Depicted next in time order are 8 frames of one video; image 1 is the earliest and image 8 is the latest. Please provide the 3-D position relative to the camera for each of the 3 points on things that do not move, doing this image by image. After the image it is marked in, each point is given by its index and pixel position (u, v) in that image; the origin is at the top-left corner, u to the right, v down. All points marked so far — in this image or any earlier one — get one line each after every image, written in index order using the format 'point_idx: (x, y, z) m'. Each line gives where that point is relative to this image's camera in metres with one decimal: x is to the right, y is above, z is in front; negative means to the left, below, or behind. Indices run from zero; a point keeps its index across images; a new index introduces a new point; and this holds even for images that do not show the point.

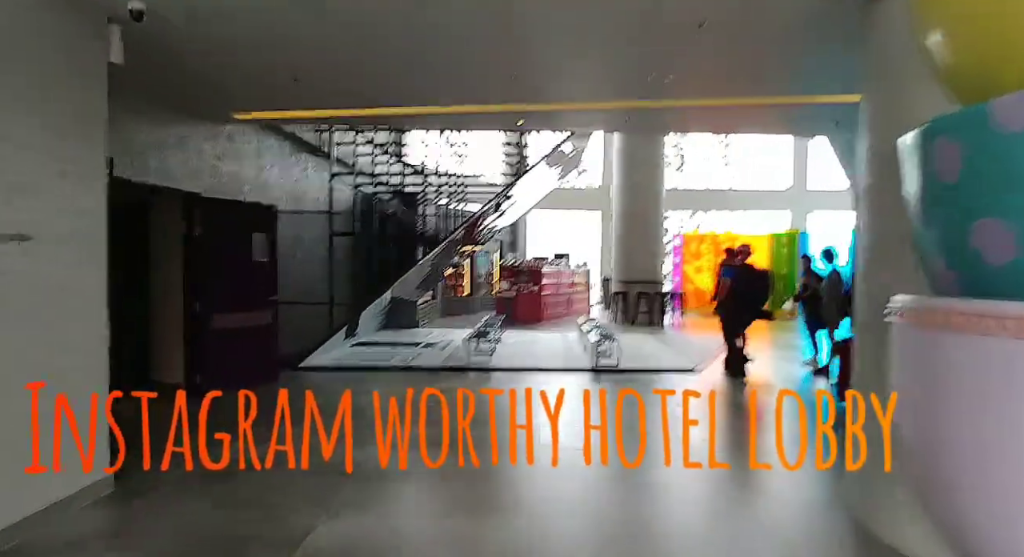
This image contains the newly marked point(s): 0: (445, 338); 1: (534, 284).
0: (-1.1, -1.0, +8.5) m
1: (+0.4, -0.1, +11.0) m
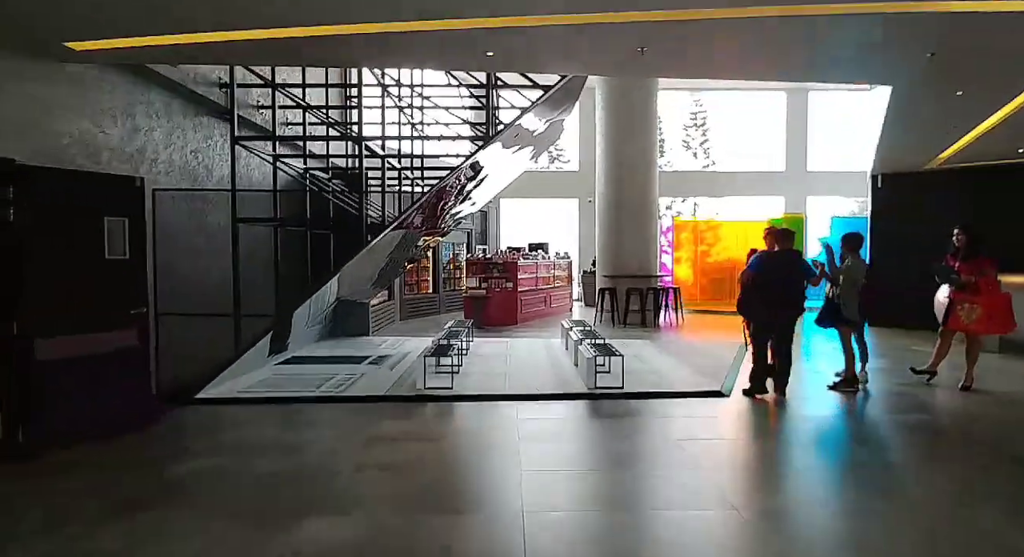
0: (-1.5, -1.0, +6.9) m
1: (-0.1, 0.0, +9.5) m
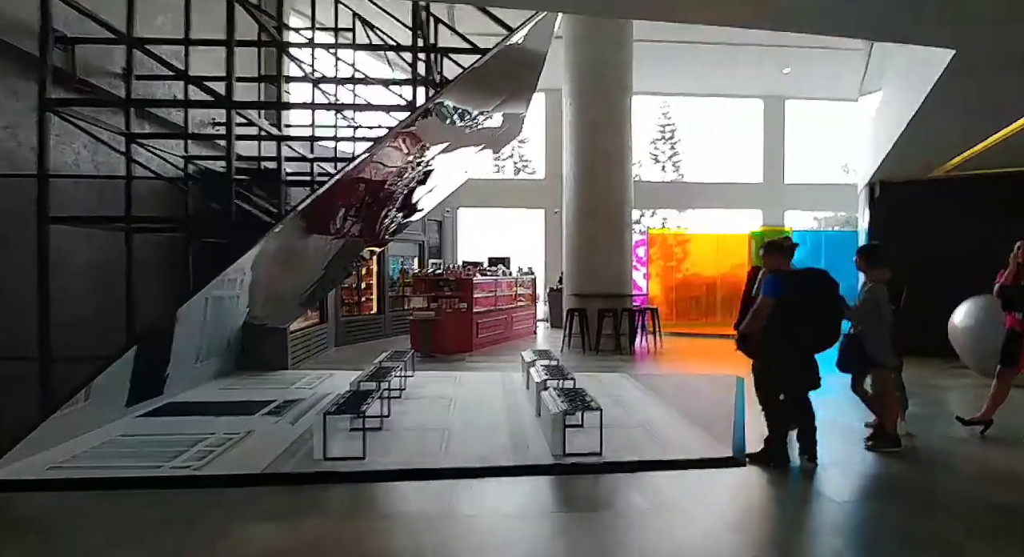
0: (-2.0, -1.2, +5.4) m
1: (-0.8, -0.3, +8.1) m
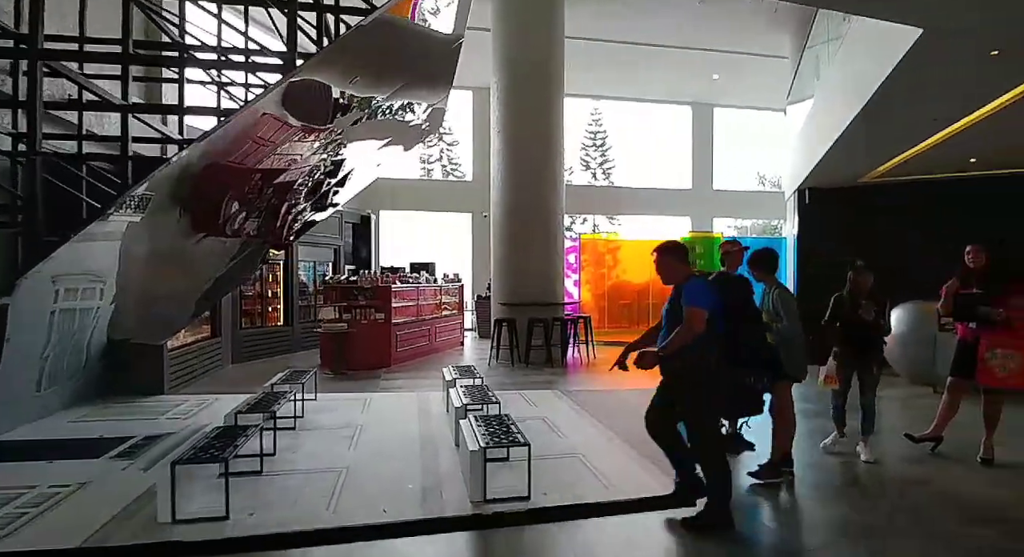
0: (-2.7, -1.2, +4.5) m
1: (-1.9, -0.4, +7.3) m
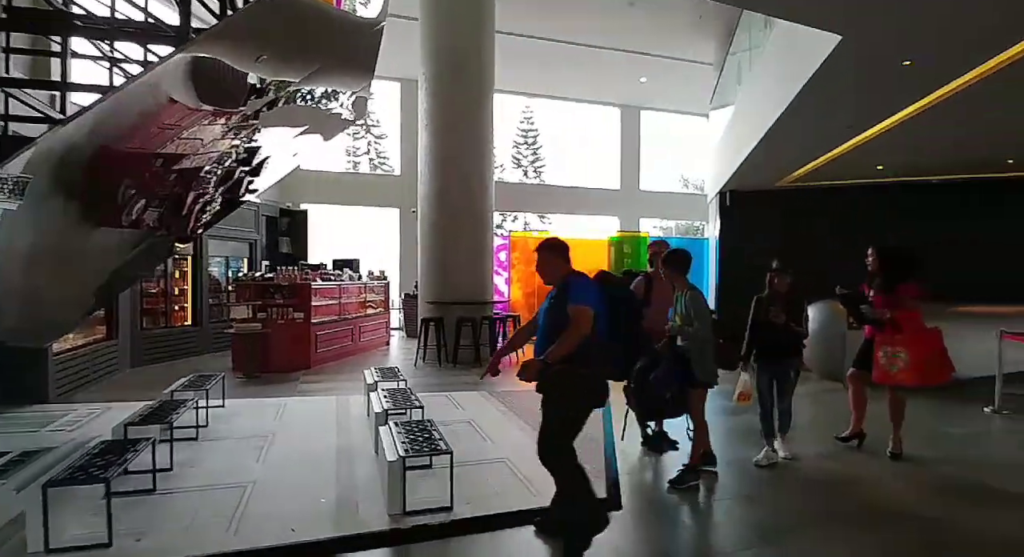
0: (-3.3, -1.2, +4.0) m
1: (-2.8, -0.4, +6.9) m
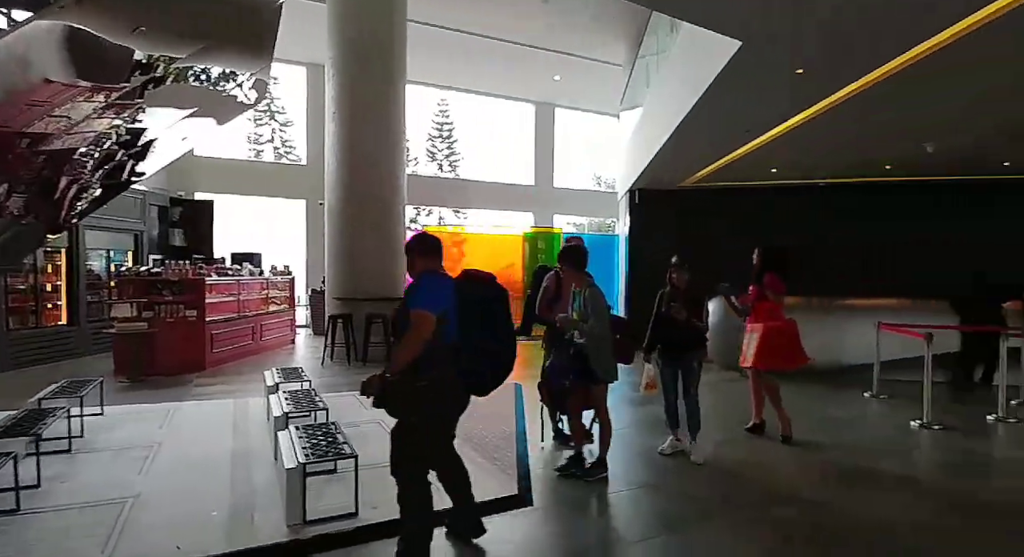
0: (-3.9, -1.2, +3.4) m
1: (-3.9, -0.3, +6.4) m
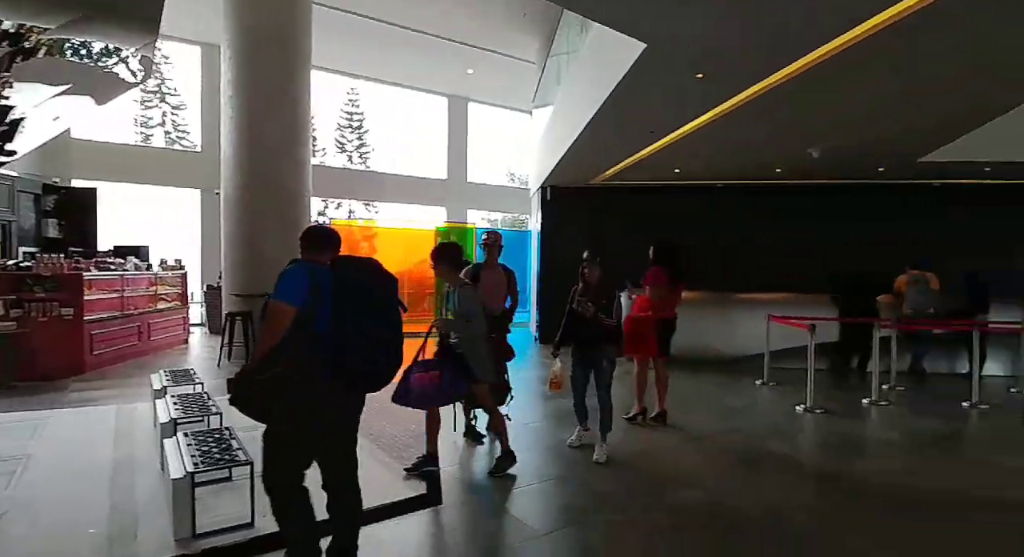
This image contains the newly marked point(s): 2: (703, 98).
0: (-4.5, -1.1, +2.8) m
1: (-4.8, -0.3, +5.8) m
2: (+1.6, +1.5, +4.3) m
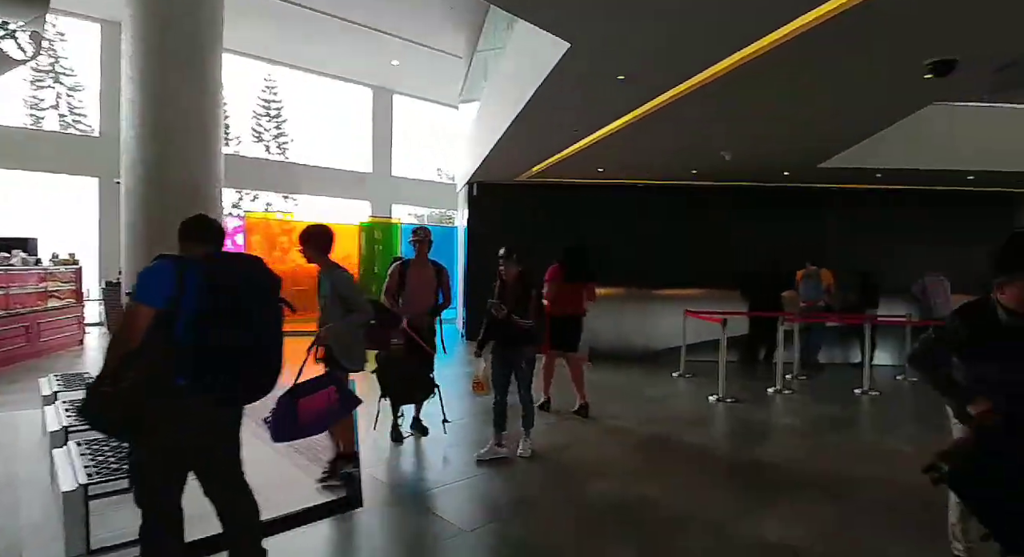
0: (-4.9, -1.1, +2.3) m
1: (-5.5, -0.2, +5.2) m
2: (+1.0, +1.5, +4.5) m
